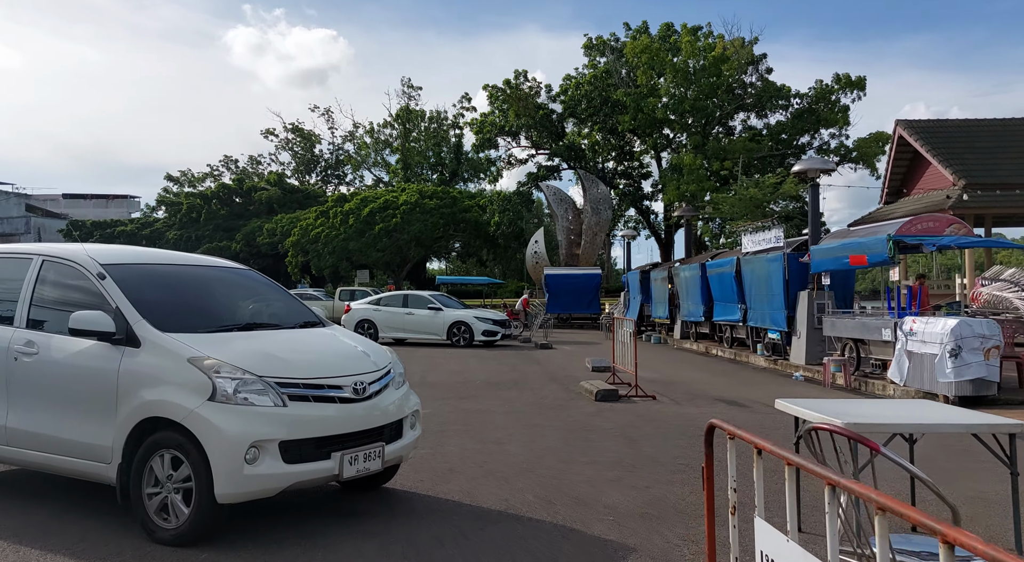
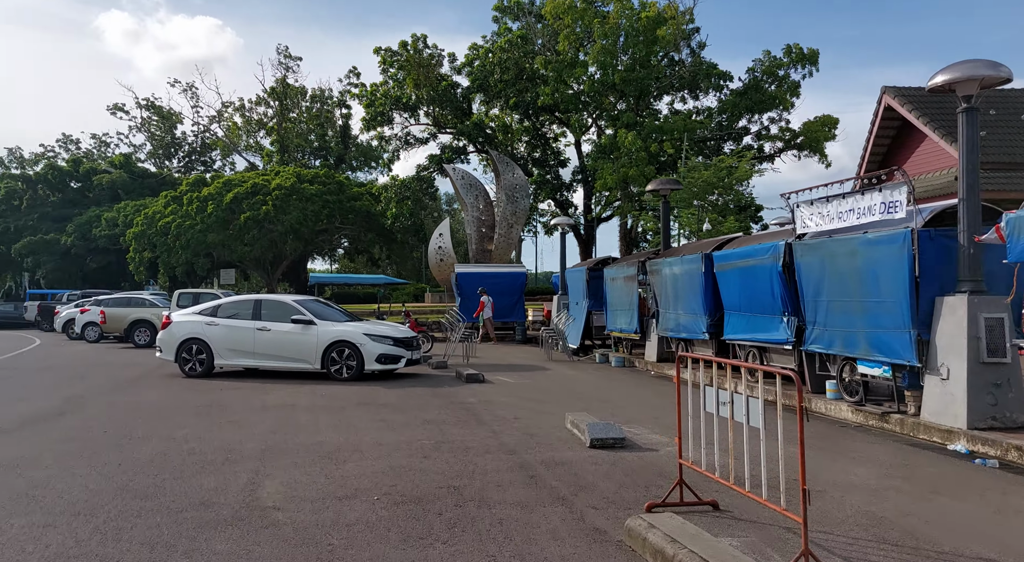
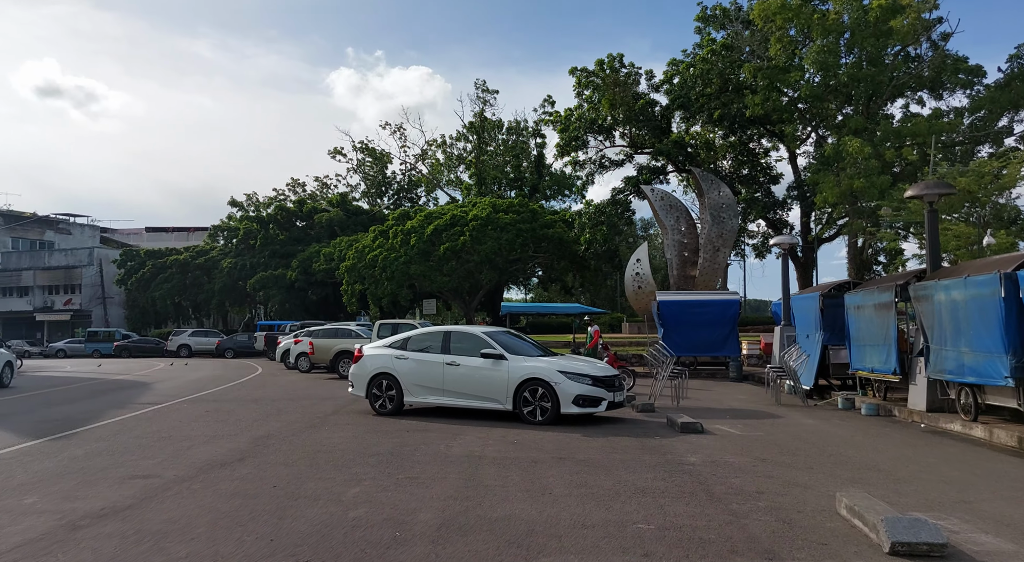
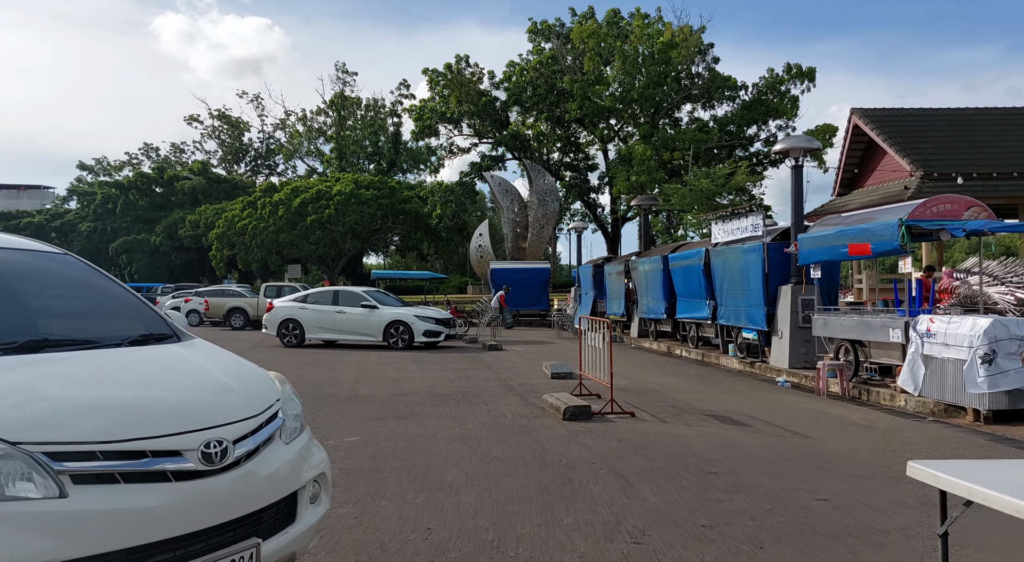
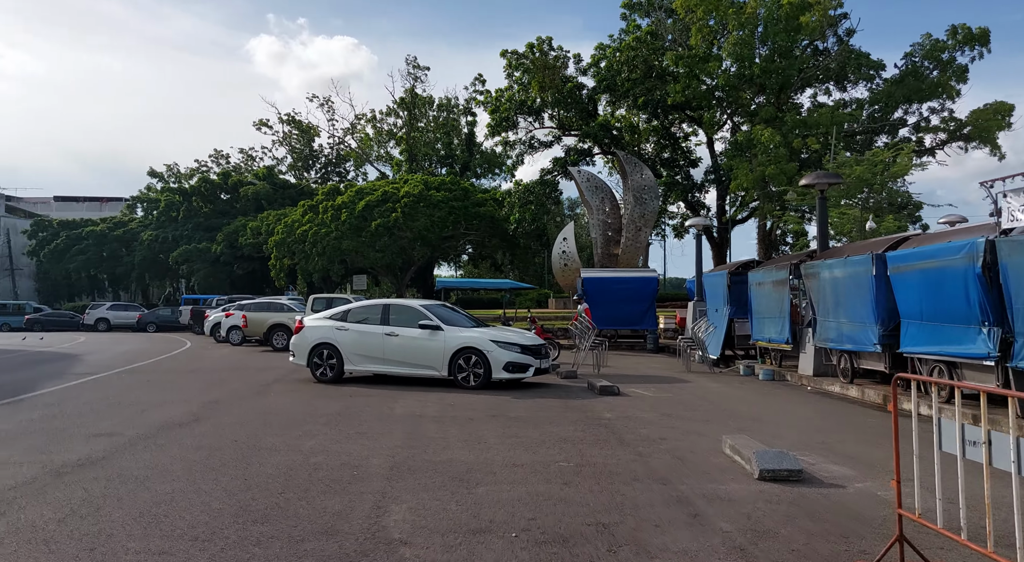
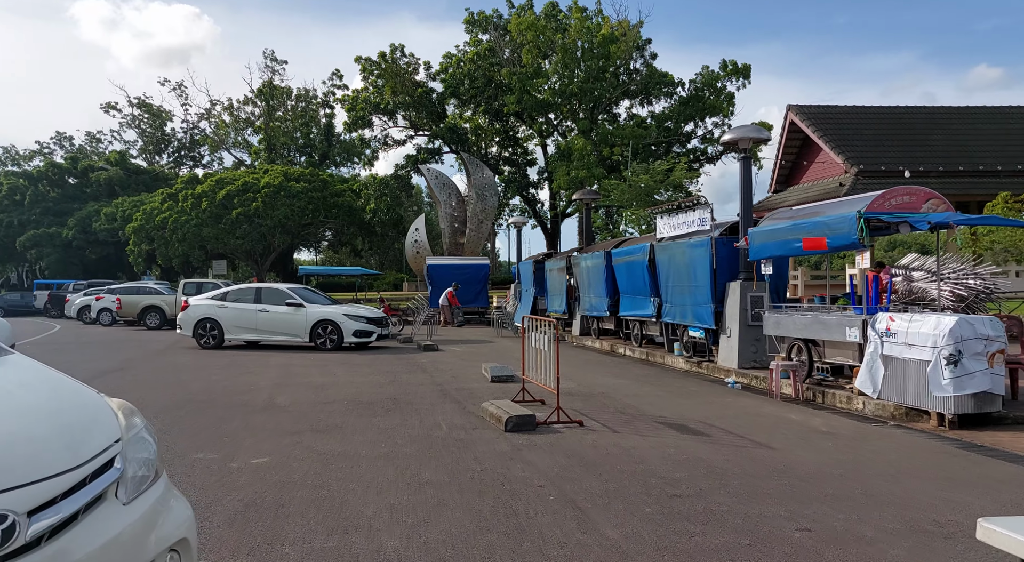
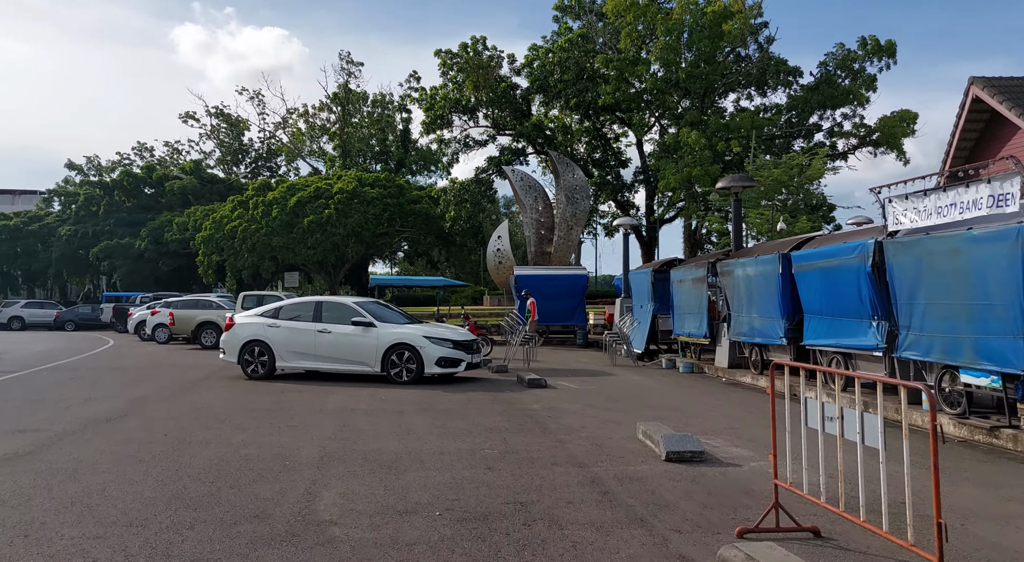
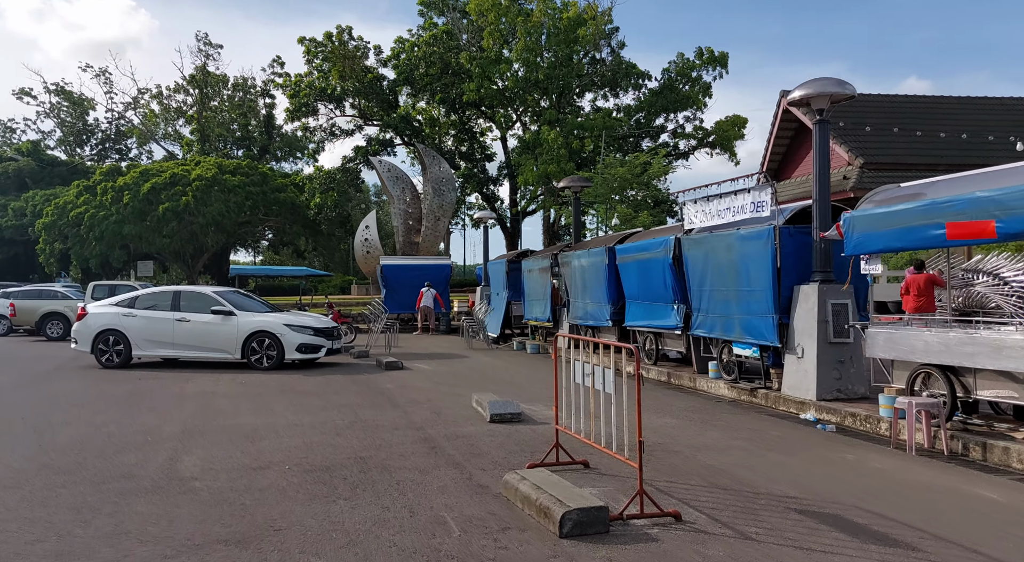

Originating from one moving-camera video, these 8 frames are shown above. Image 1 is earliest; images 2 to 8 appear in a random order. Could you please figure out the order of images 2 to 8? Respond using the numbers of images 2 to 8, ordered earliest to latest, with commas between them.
4, 6, 8, 2, 7, 5, 3
